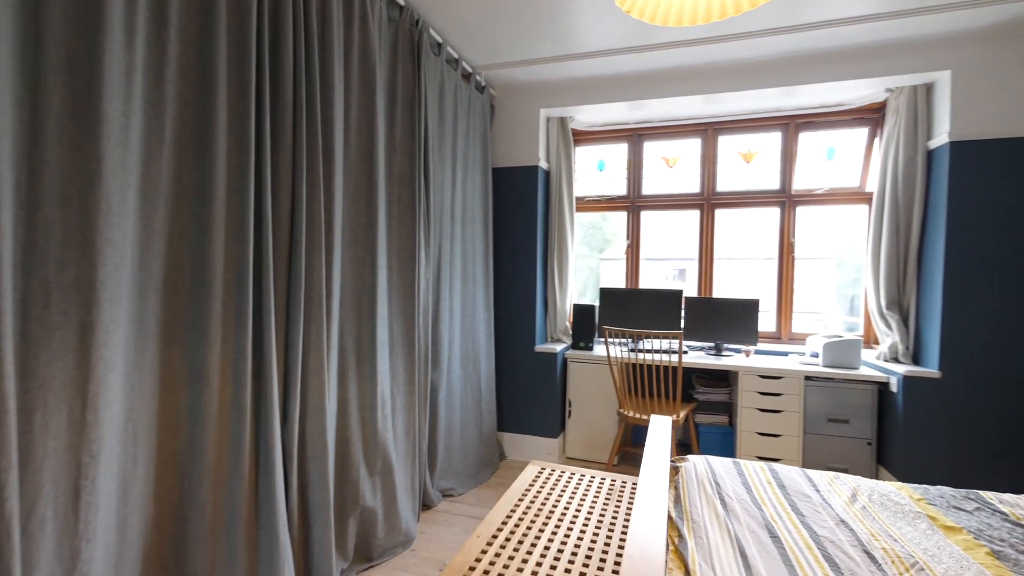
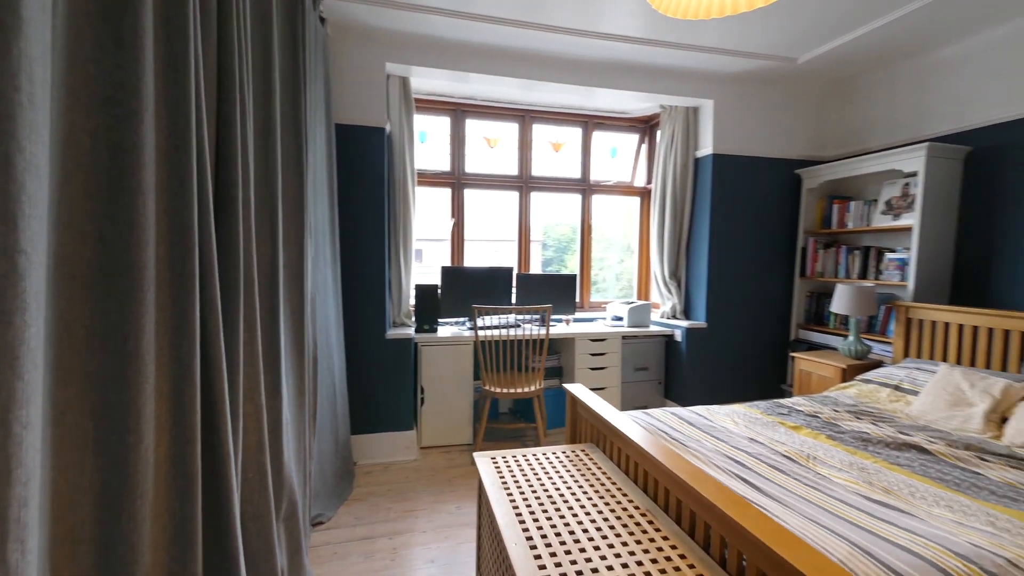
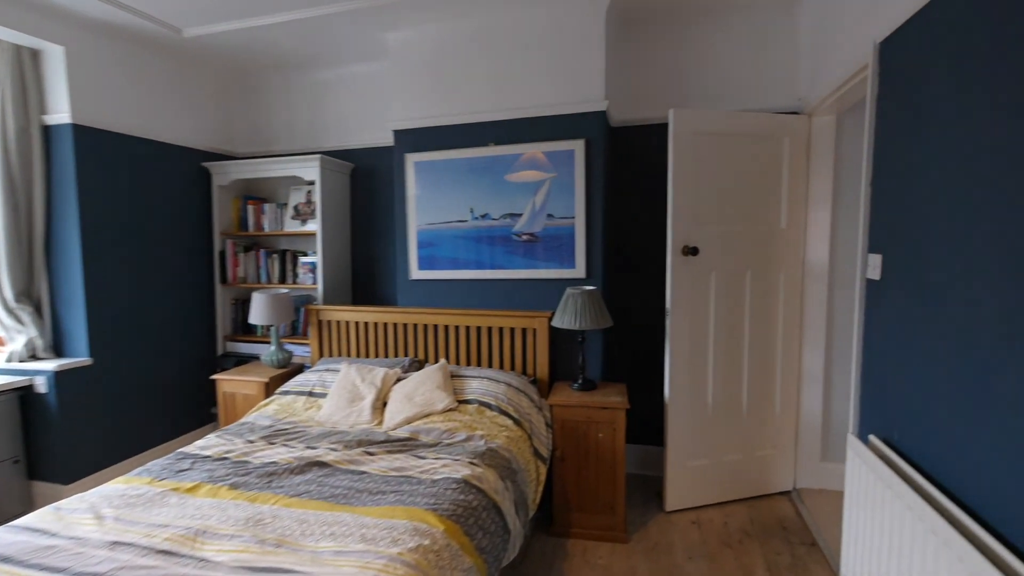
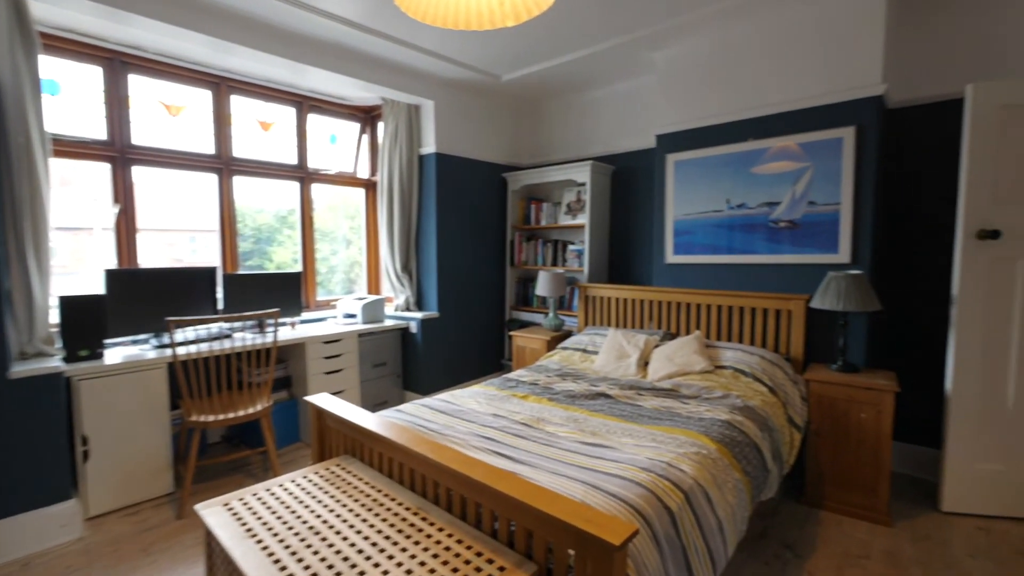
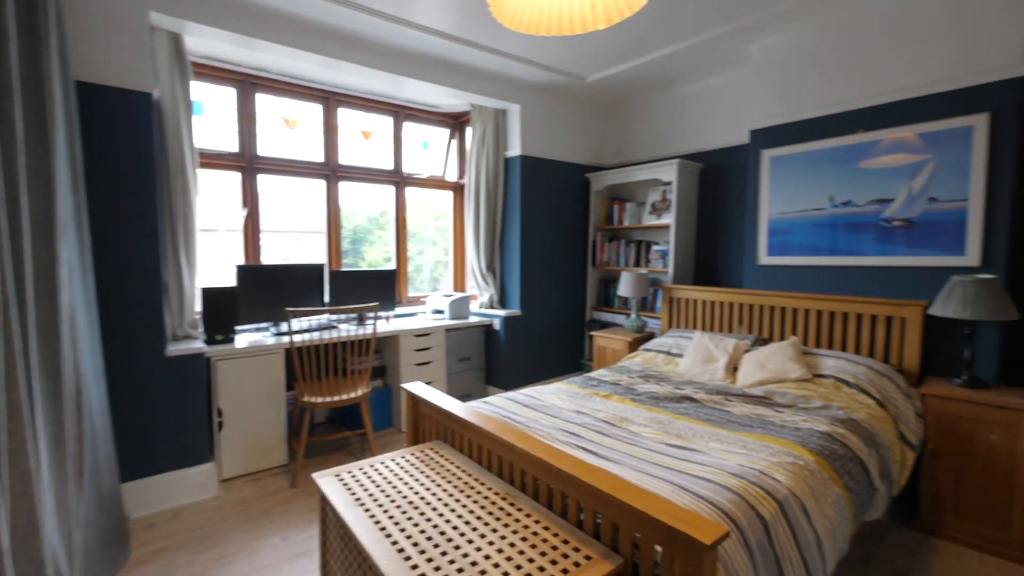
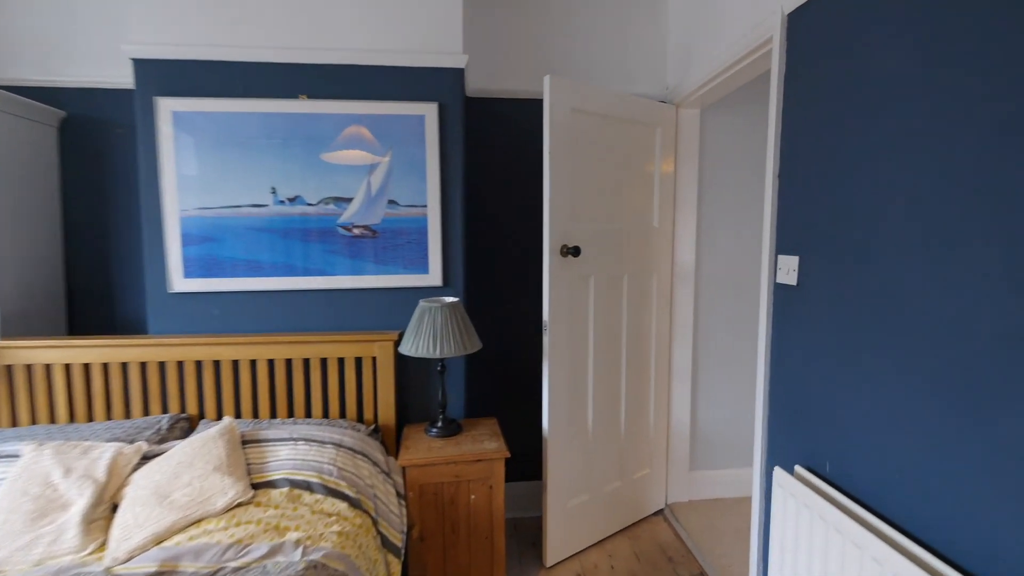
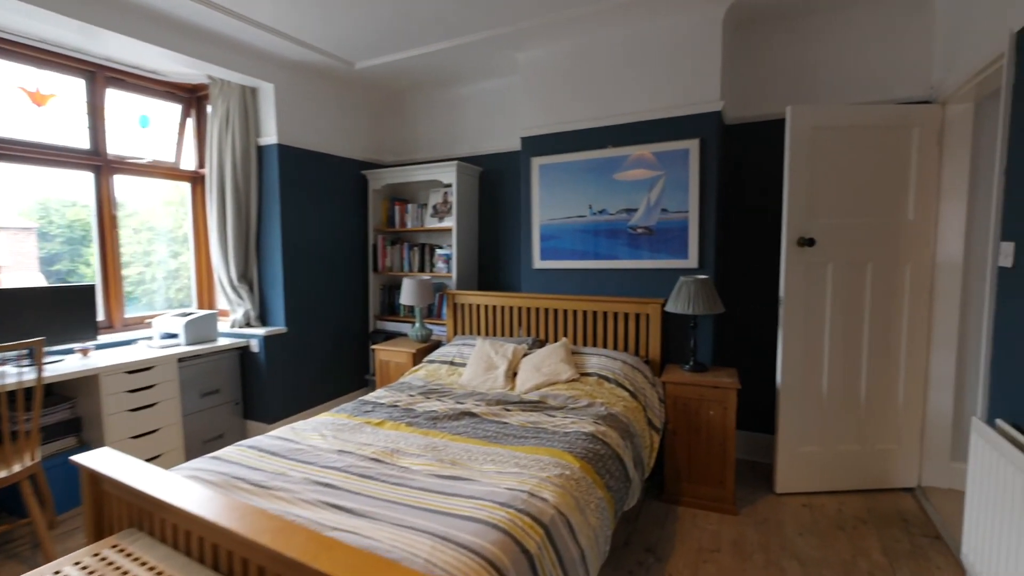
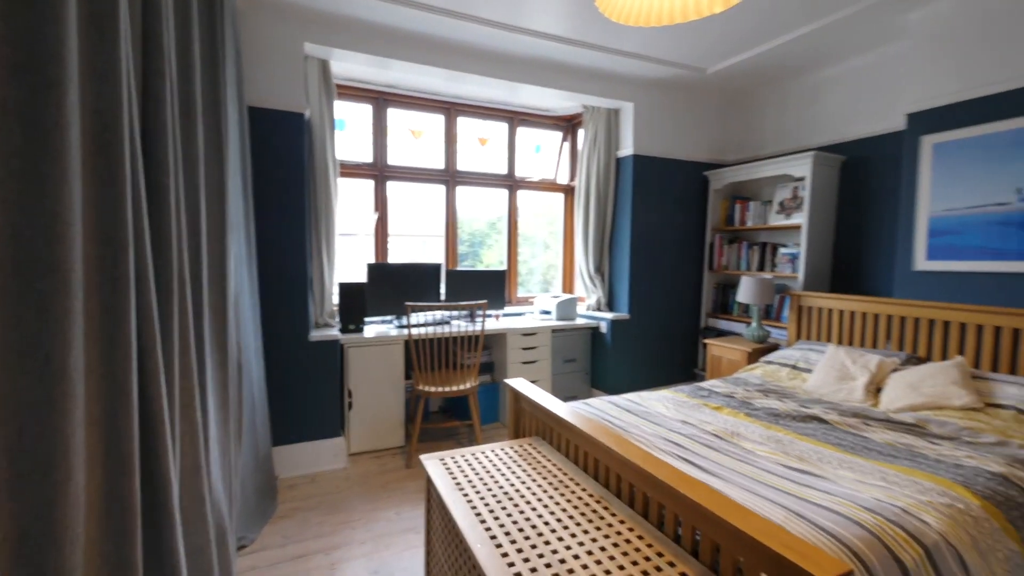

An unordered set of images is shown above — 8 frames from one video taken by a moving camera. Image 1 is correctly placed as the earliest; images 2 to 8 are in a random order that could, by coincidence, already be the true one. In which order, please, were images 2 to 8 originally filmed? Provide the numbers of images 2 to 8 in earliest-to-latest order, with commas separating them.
2, 8, 5, 4, 7, 3, 6
